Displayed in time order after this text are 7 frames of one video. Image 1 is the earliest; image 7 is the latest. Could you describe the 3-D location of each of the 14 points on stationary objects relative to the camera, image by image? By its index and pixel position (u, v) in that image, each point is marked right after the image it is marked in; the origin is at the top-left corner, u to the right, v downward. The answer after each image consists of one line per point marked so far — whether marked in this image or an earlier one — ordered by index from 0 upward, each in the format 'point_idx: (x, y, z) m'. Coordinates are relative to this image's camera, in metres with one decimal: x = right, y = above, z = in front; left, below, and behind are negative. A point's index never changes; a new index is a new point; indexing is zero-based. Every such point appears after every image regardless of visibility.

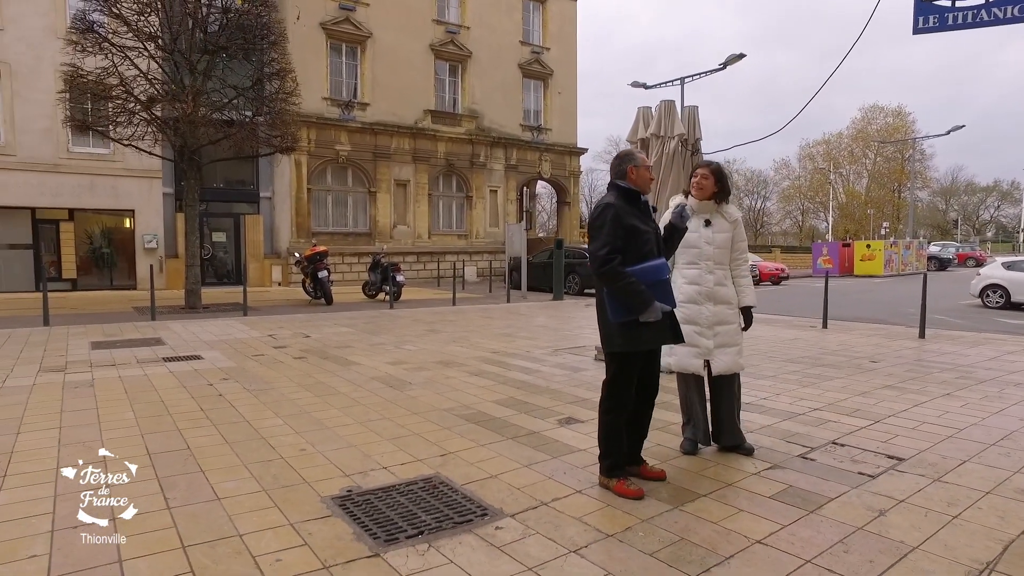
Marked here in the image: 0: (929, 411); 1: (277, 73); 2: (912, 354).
0: (+3.3, -1.0, +5.3) m
1: (-5.5, +5.1, +15.8) m
2: (+5.2, -0.9, +8.6) m
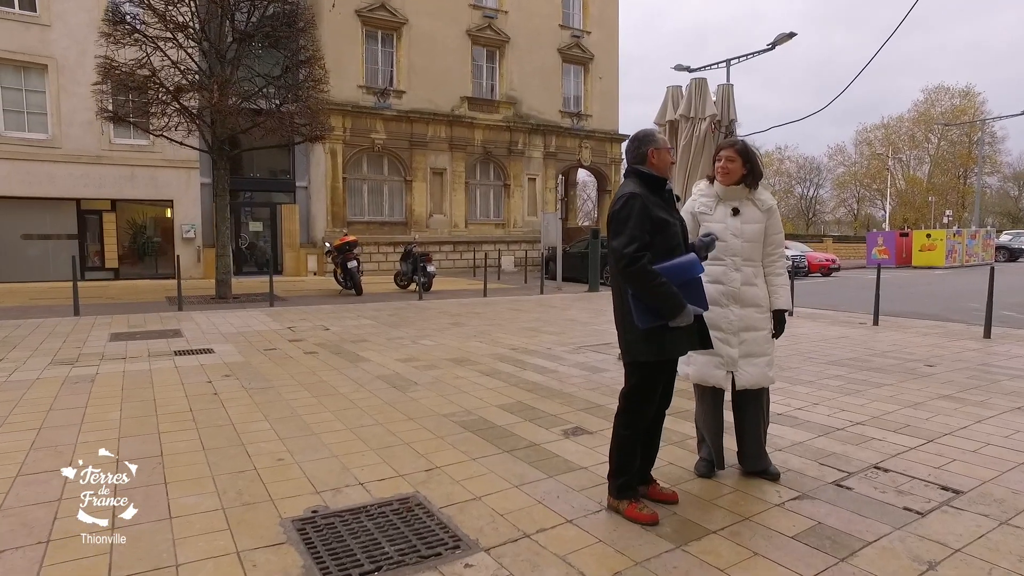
0: (+3.3, -1.0, +4.6) m
1: (-4.8, +5.3, +15.6) m
2: (+5.4, -0.8, +7.8) m
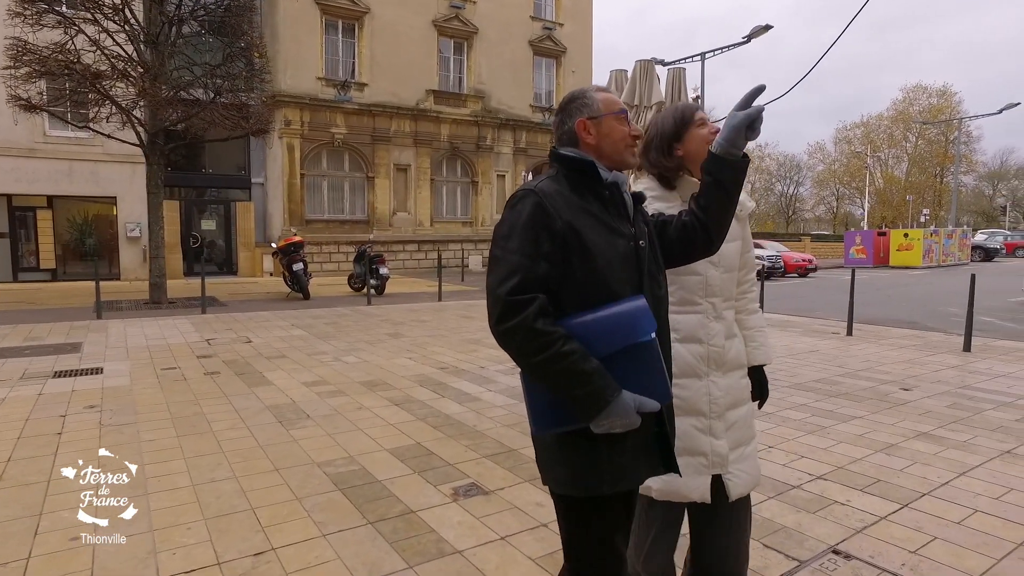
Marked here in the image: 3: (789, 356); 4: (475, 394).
0: (+2.6, -1.1, +3.7) m
1: (-5.7, +5.2, +14.5) m
2: (+4.6, -0.9, +7.0) m
3: (+3.3, -0.8, +8.0) m
4: (-0.3, -0.9, +6.0) m
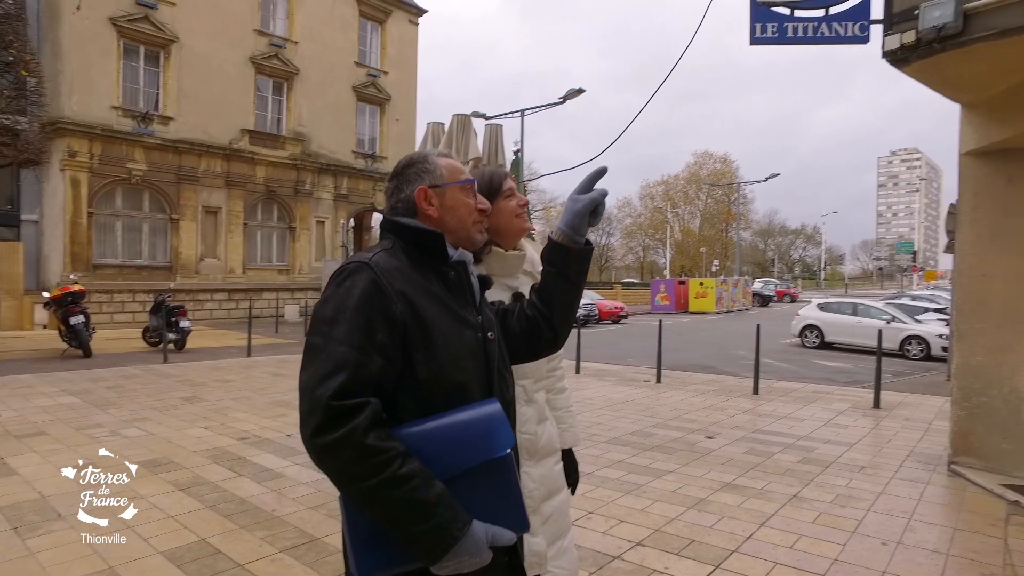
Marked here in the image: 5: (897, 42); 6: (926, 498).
0: (+1.6, -1.5, +3.9) m
1: (-9.3, +4.1, +12.7) m
2: (+2.7, -1.5, +7.6) m
3: (+1.1, -1.5, +8.2) m
4: (-1.9, -1.4, +5.4) m
5: (+2.8, +1.8, +4.9) m
6: (+3.1, -1.6, +5.0) m
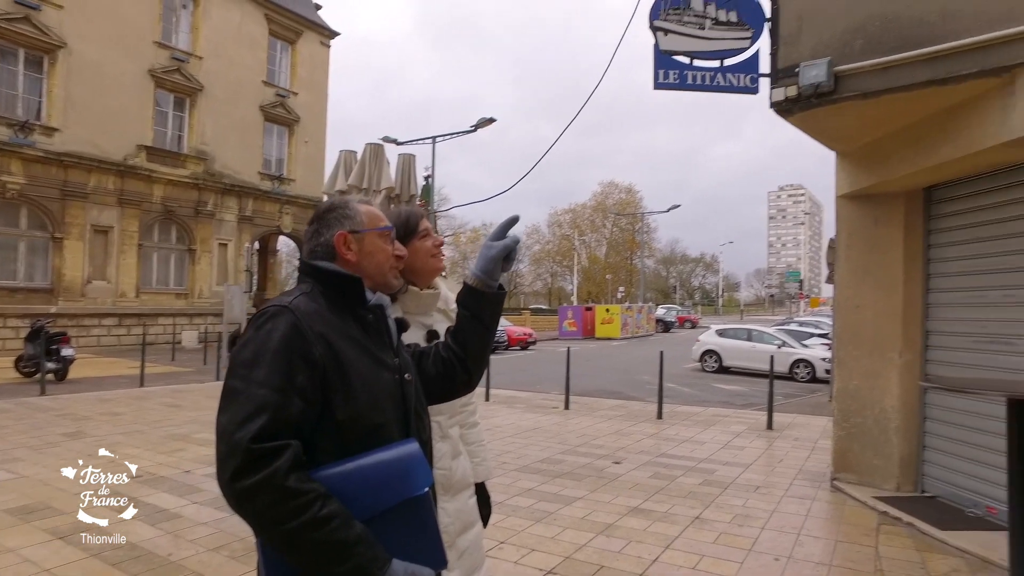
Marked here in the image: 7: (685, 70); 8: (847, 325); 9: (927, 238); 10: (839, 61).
0: (+1.0, -1.7, +4.1) m
1: (-10.9, +3.7, +11.5) m
2: (+1.7, -1.9, +7.9) m
3: (+0.1, -1.8, +8.3) m
4: (-2.5, -1.7, +5.1) m
5: (+2.1, +1.5, +5.3) m
6: (+2.4, -1.8, +5.4) m
7: (+1.5, +2.0, +6.1) m
8: (+3.1, -0.3, +6.2) m
9: (+3.7, +0.5, +5.9) m
10: (+2.5, +1.8, +5.1) m
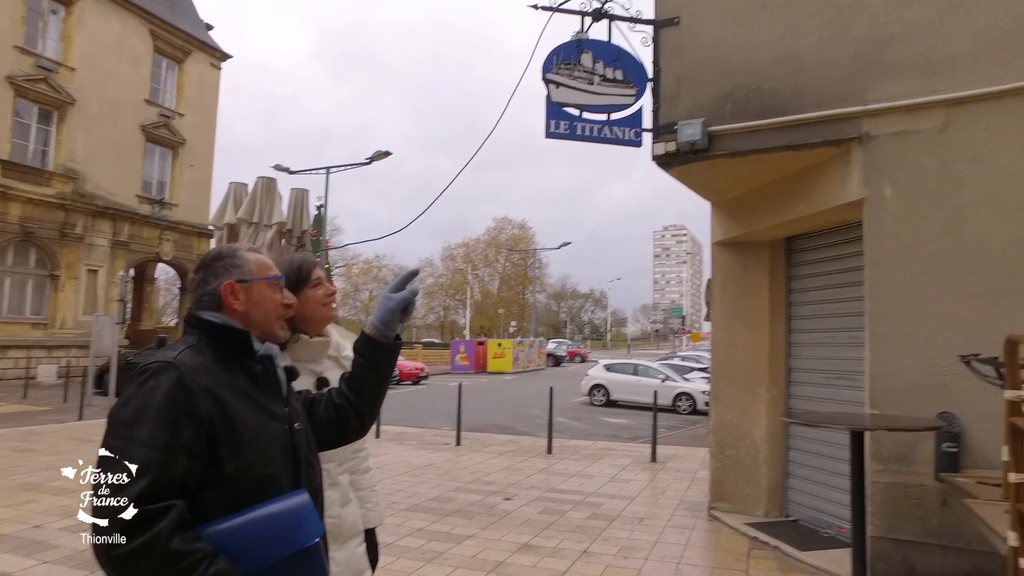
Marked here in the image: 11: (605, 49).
0: (+0.4, -2.0, +4.2) m
1: (-12.5, +3.3, +9.9) m
2: (+0.4, -2.3, +8.0) m
3: (-1.3, -2.3, +8.2) m
4: (-3.3, -1.9, +4.6) m
5: (+1.3, +1.2, +5.8) m
6: (+1.5, -2.2, +5.7) m
7: (+0.6, +1.6, +6.4) m
8: (+2.1, -0.8, +6.7) m
9: (+2.7, 0.0, +6.5) m
10: (+1.7, +1.4, +5.6) m
11: (+0.9, +2.3, +6.3) m
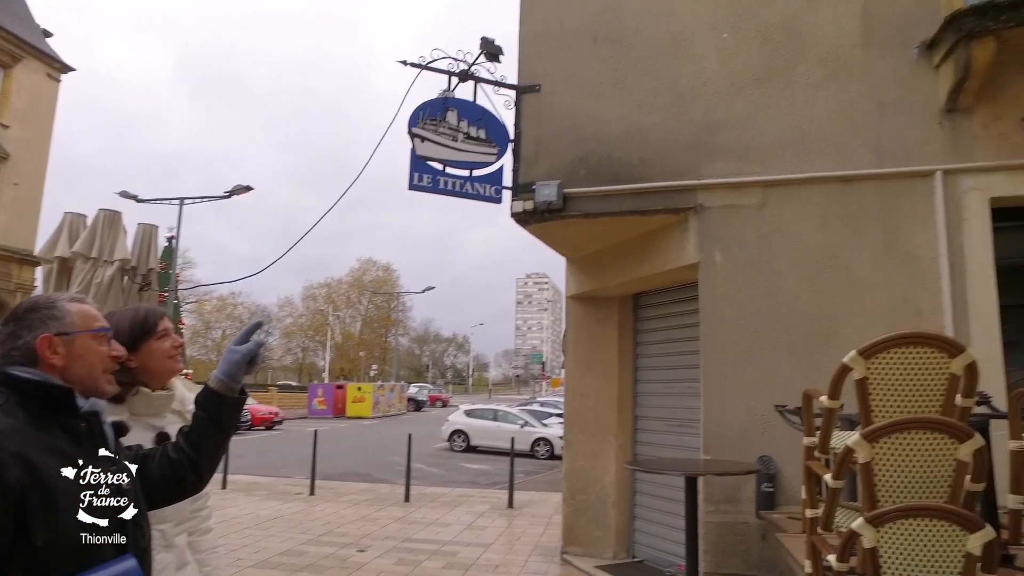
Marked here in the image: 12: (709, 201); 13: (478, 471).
0: (-0.6, -2.3, +4.1) m
1: (-14.2, +3.1, +7.6) m
2: (-1.3, -2.9, +7.8) m
3: (-3.0, -2.8, +7.7) m
4: (-4.3, -2.1, +3.8) m
5: (+0.1, +0.7, +6.1) m
6: (+0.2, -2.6, +5.8) m
7: (-0.7, +1.1, +6.6) m
8: (+0.7, -1.3, +7.0) m
9: (+1.3, -0.5, +7.0) m
10: (+0.5, +0.9, +6.0) m
11: (-0.4, +1.8, +6.6) m
12: (+1.6, +0.7, +5.5) m
13: (-0.7, -4.1, +15.1) m
